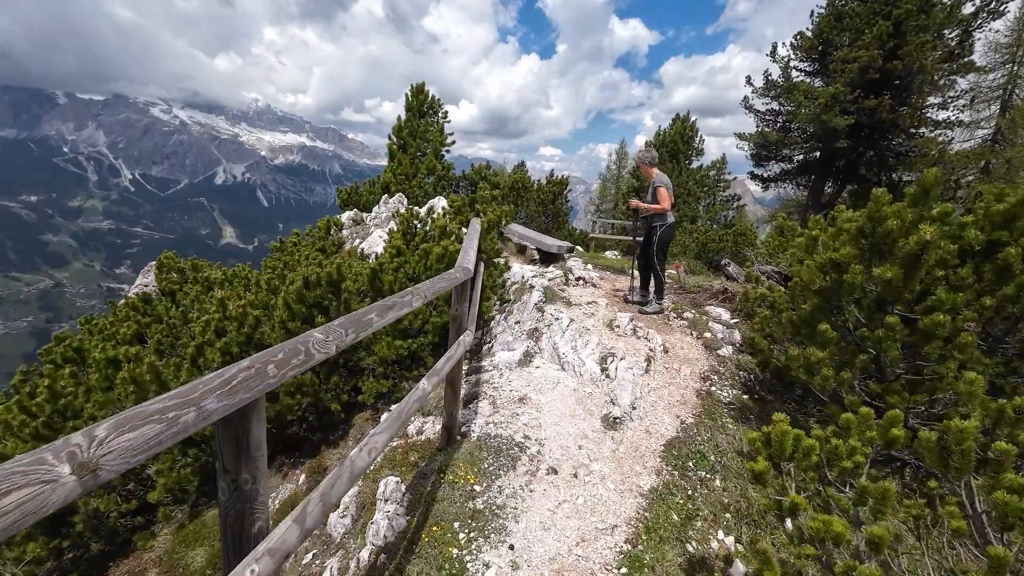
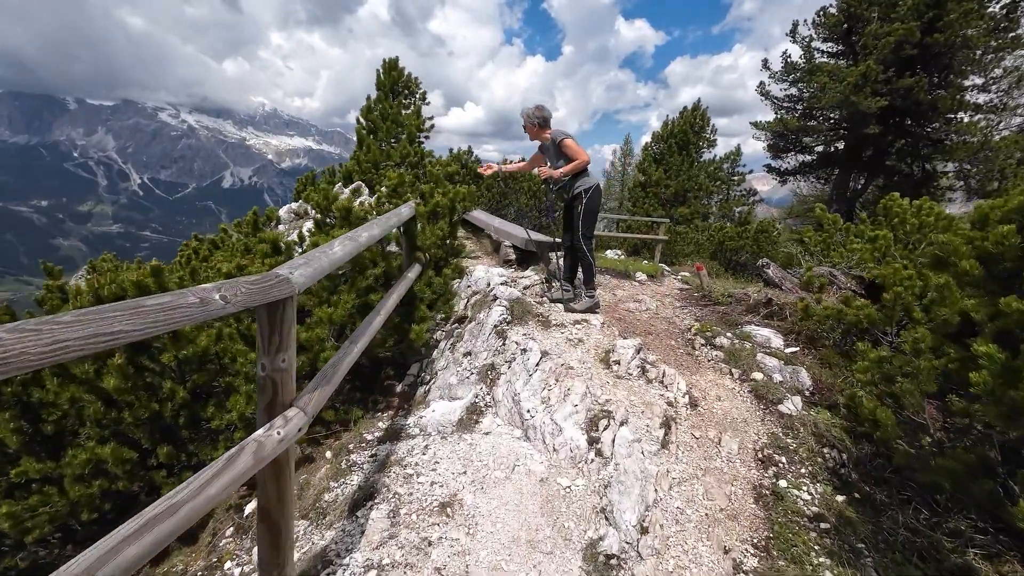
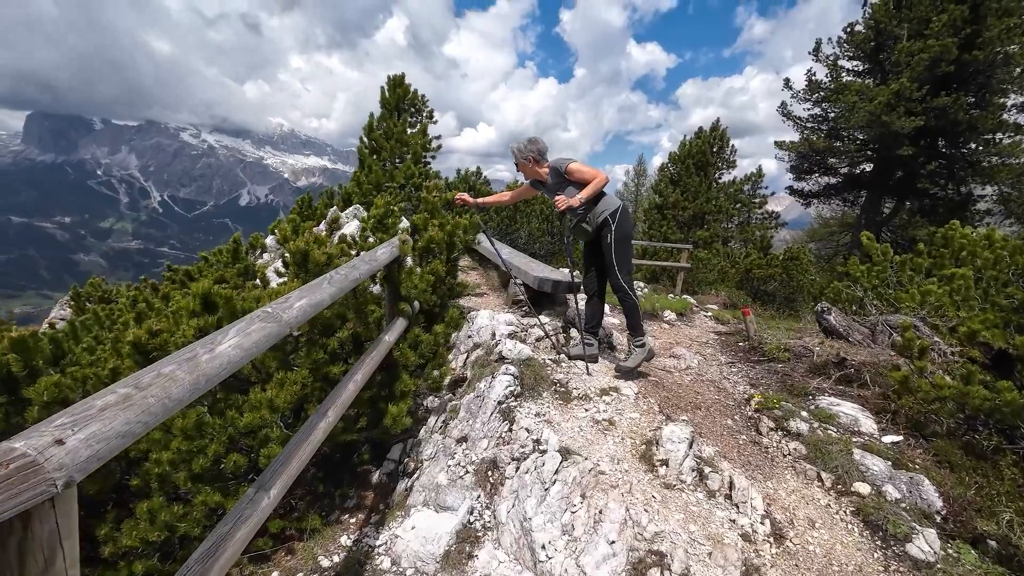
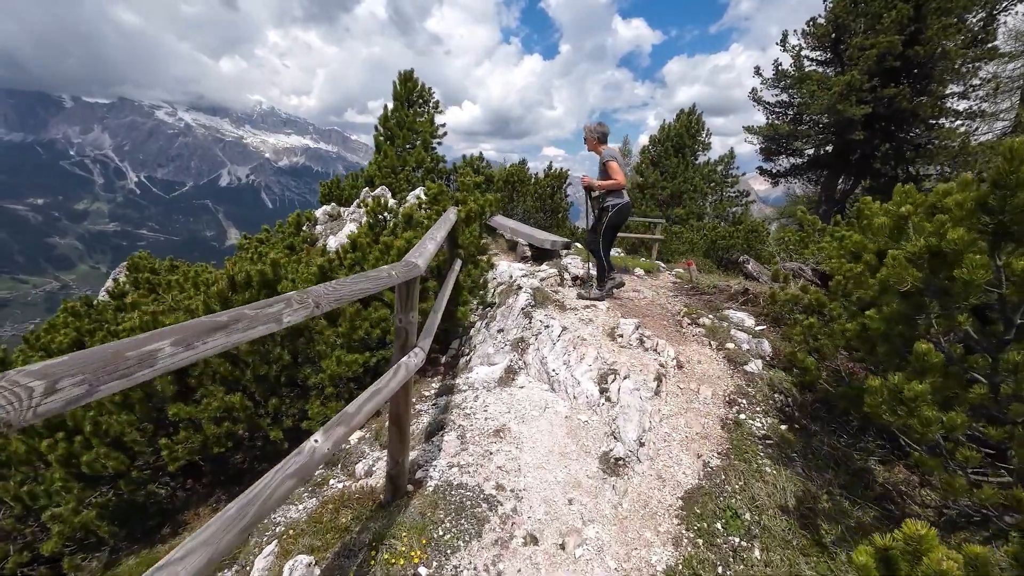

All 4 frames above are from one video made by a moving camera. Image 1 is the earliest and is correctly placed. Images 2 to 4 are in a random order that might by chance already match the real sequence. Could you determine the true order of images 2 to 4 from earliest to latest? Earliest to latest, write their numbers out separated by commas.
4, 2, 3
